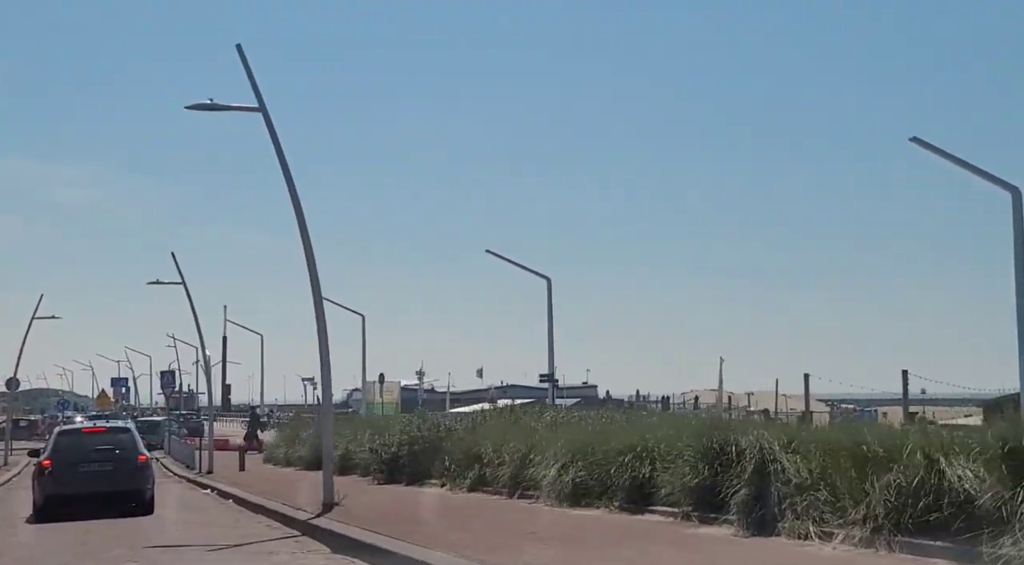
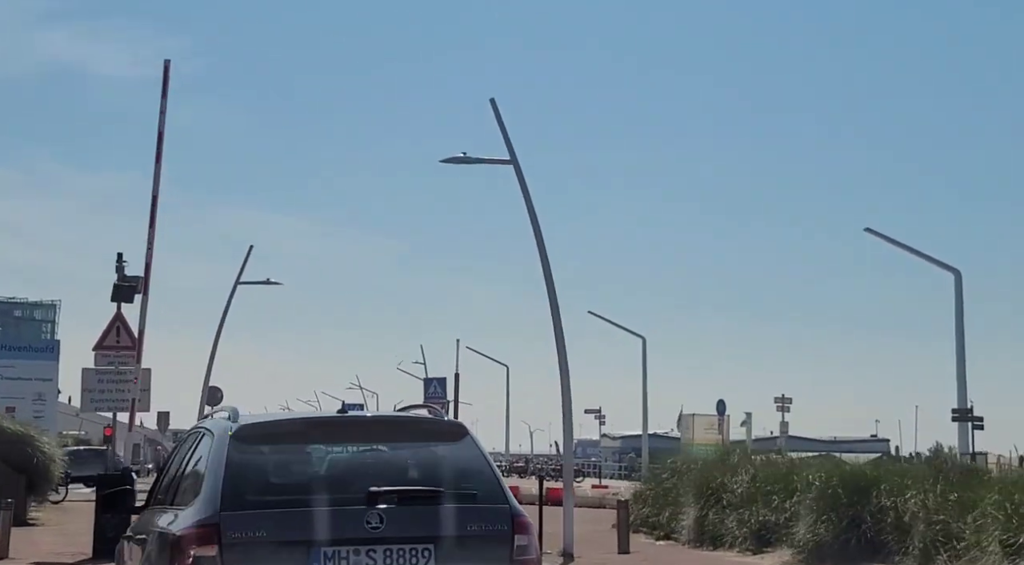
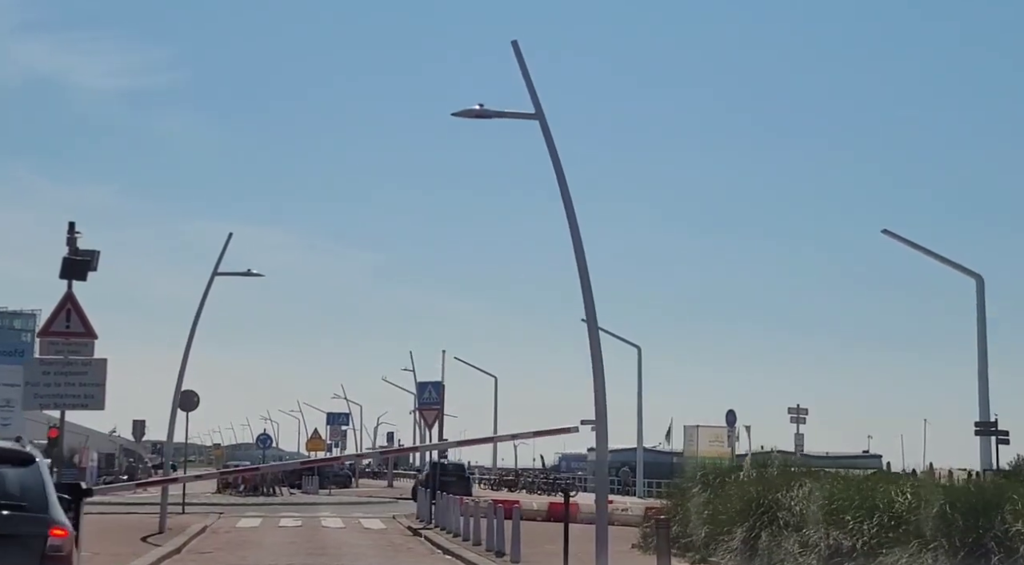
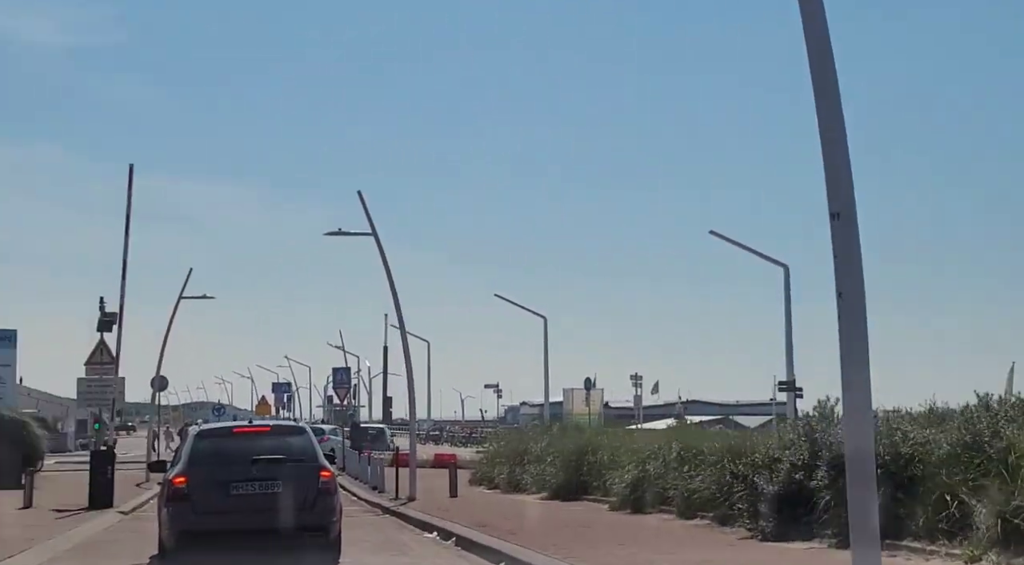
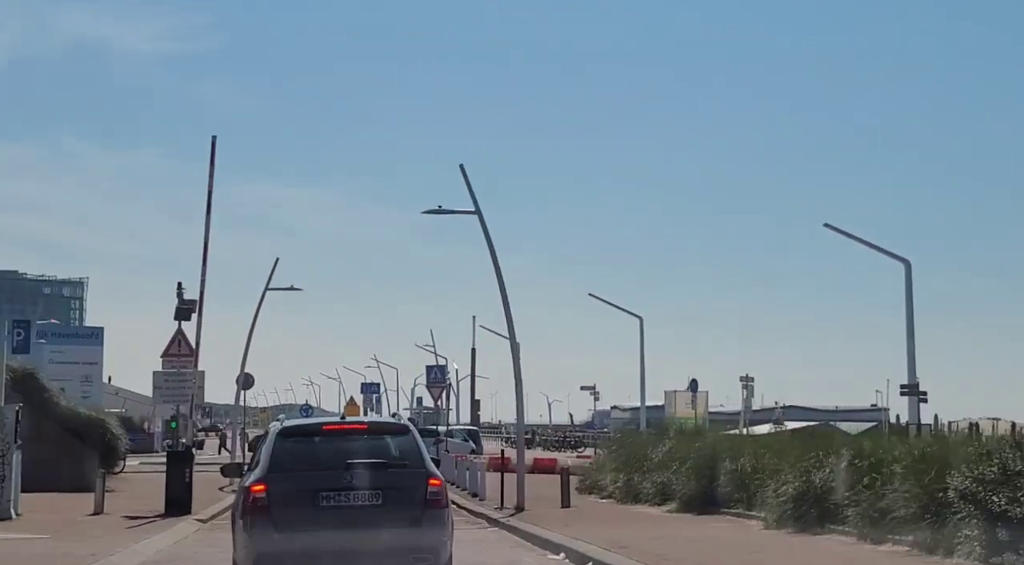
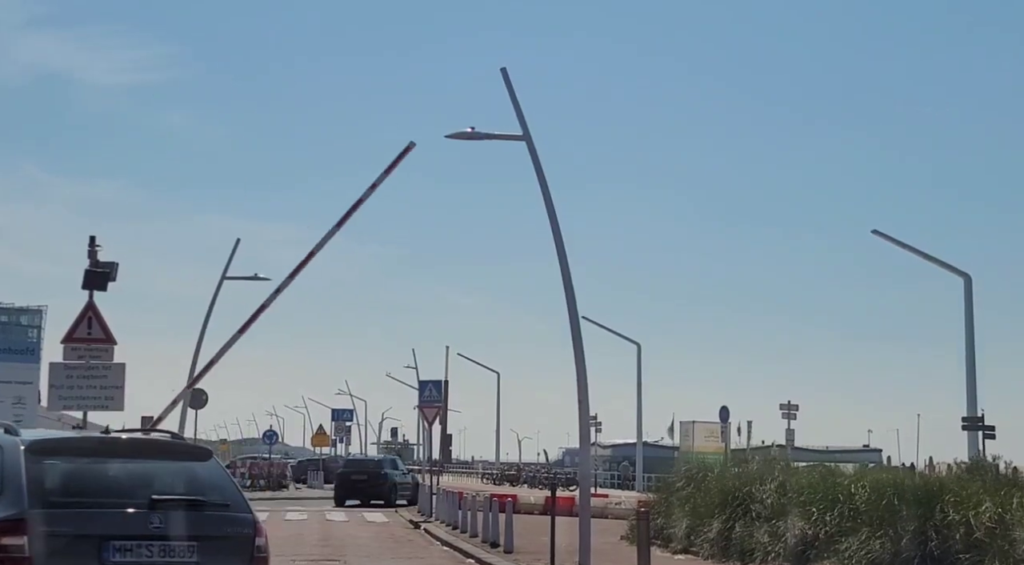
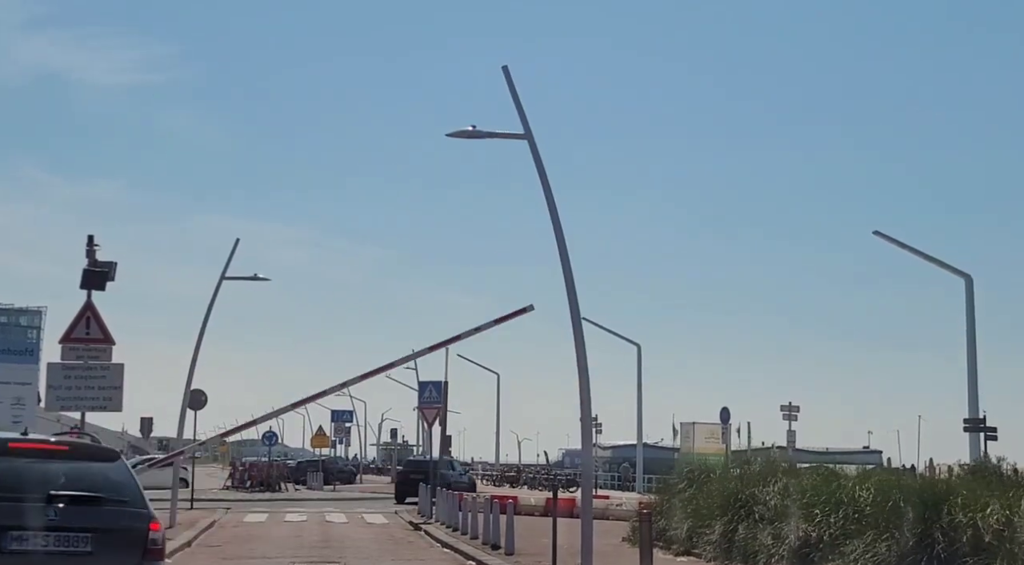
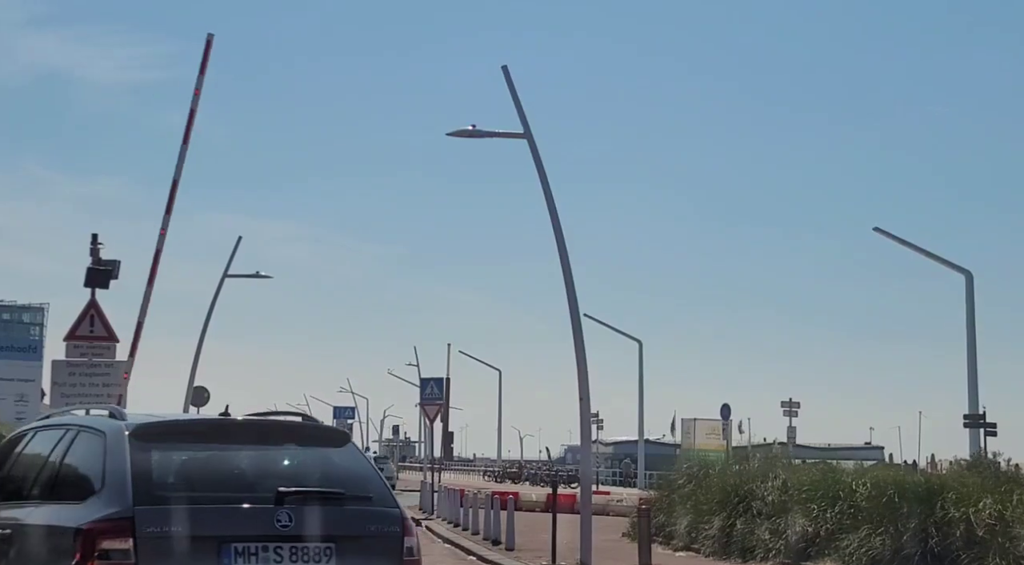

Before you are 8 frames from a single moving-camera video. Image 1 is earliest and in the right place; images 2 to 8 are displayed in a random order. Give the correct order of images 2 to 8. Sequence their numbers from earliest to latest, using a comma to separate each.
4, 5, 2, 8, 6, 7, 3
